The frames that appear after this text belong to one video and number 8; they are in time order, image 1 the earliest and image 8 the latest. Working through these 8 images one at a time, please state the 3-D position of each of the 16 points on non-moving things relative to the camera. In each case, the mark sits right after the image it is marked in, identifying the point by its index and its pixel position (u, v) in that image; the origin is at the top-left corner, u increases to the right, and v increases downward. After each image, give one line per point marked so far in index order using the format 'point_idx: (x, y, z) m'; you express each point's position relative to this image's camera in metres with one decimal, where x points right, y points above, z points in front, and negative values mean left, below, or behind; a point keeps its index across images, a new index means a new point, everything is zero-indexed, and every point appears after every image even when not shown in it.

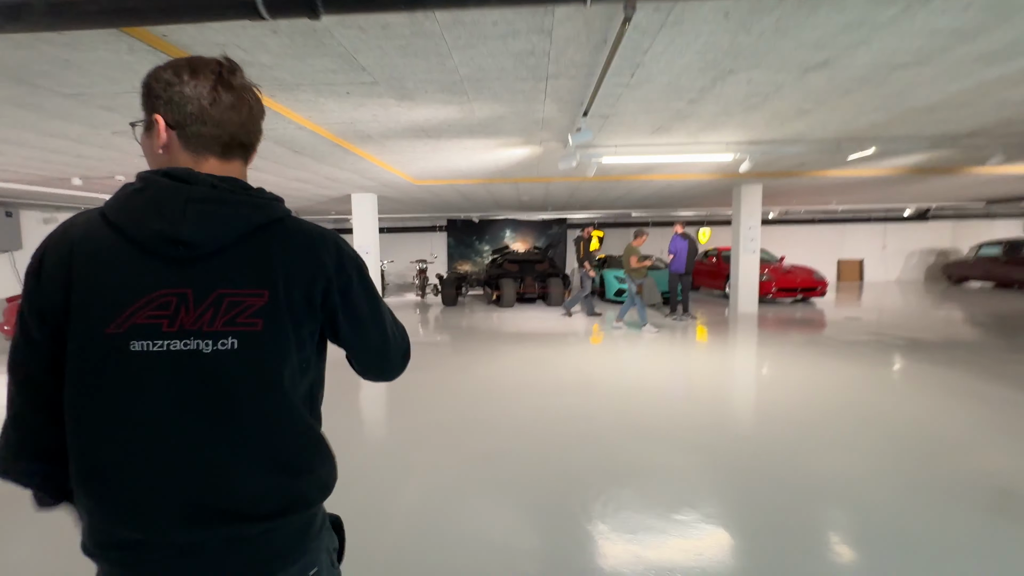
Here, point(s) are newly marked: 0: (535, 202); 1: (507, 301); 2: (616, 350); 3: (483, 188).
0: (+0.4, +1.6, +8.6) m
1: (-0.1, -0.2, +7.8) m
2: (+1.2, -0.6, +5.7) m
3: (-0.4, +1.4, +6.6) m
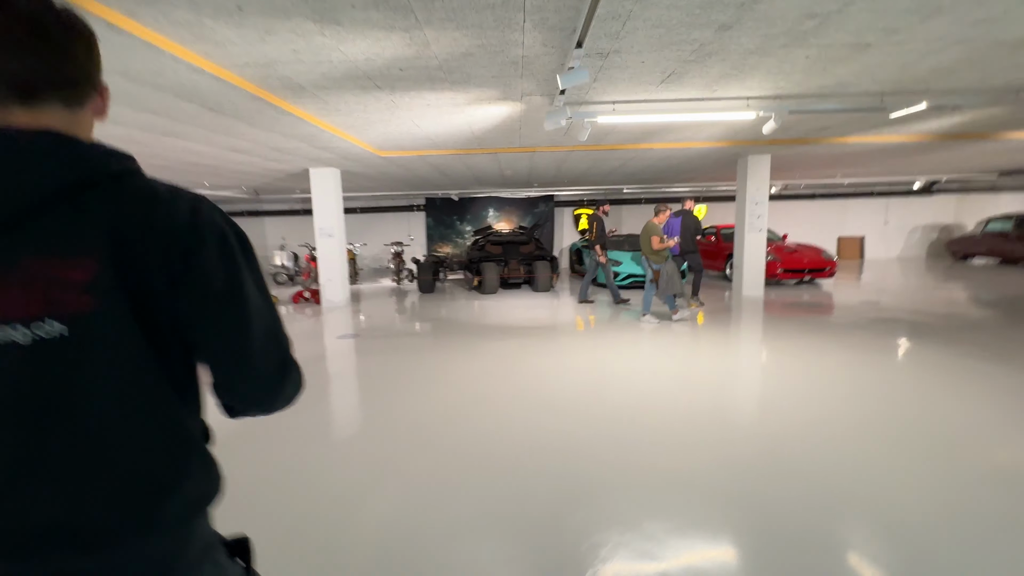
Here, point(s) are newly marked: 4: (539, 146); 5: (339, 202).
0: (+0.1, +1.8, +7.8) m
1: (-0.4, 0.0, +7.1) m
2: (+1.0, -0.4, +5.0) m
3: (-0.7, +1.6, +5.8) m
4: (+0.3, +1.5, +5.0) m
5: (-2.3, +1.2, +6.4) m
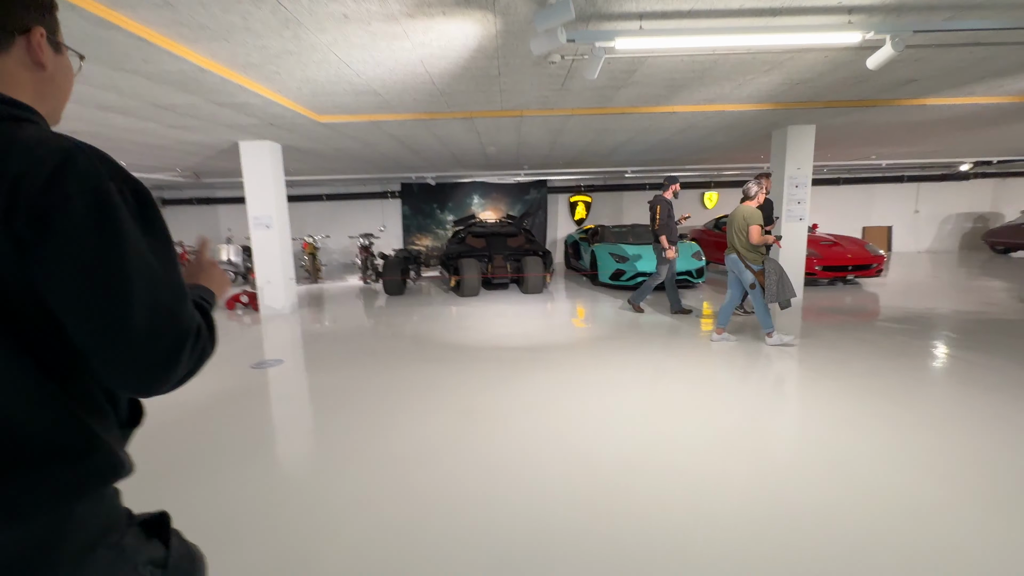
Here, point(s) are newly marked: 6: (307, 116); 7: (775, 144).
0: (-0.1, +1.8, +6.6) m
1: (-0.6, 0.0, +5.9) m
2: (+0.9, -0.5, +3.9) m
3: (-0.8, +1.5, +4.5) m
4: (+0.1, +1.5, +3.8) m
5: (-2.5, +1.1, +5.1) m
6: (-1.6, +1.4, +3.8) m
7: (+2.8, +1.6, +5.1) m
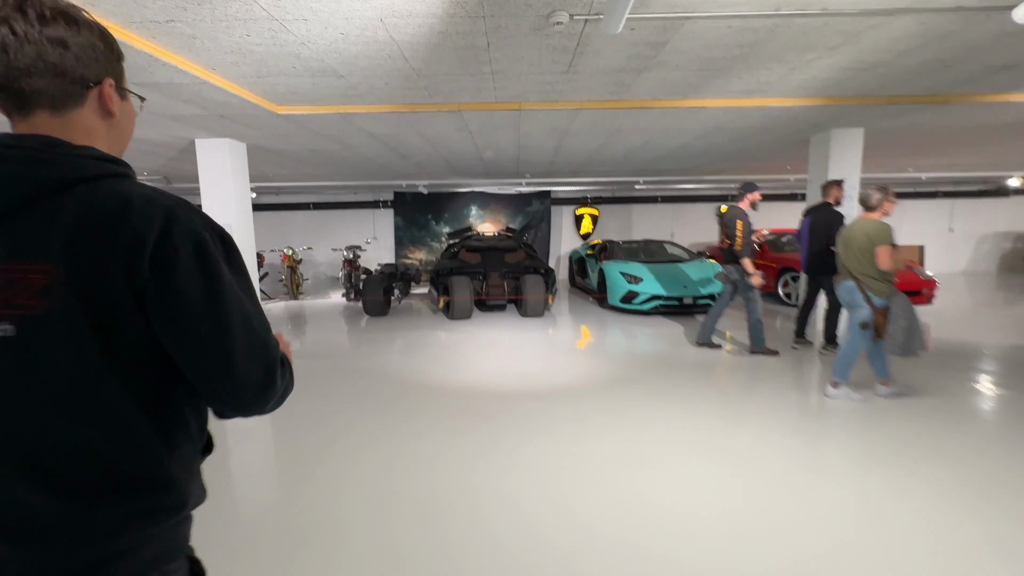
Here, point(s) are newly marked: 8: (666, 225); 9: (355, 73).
0: (-0.1, +1.6, +5.9) m
1: (-0.6, -0.3, +5.2) m
2: (+0.8, -0.7, +3.1) m
3: (-0.9, +1.3, +3.9) m
4: (+0.1, +1.3, +3.1) m
5: (-2.5, +0.9, +4.5) m
6: (-1.7, +1.2, +3.1) m
7: (+2.8, +1.3, +4.4) m
8: (+2.8, +1.2, +8.6) m
9: (-0.9, +1.2, +2.6) m
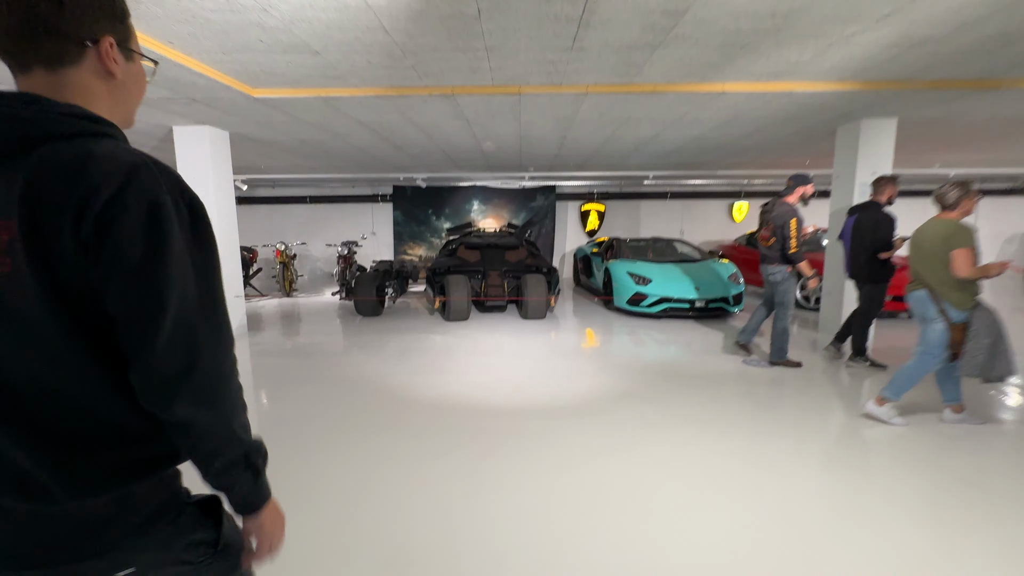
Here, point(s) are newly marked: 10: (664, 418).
0: (-0.1, +1.6, +5.6) m
1: (-0.6, -0.3, +4.9) m
2: (+0.8, -0.7, +2.8) m
3: (-0.9, +1.3, +3.6) m
4: (+0.1, +1.3, +2.8) m
5: (-2.5, +0.9, +4.2) m
6: (-1.7, +1.2, +2.8) m
7: (+2.8, +1.3, +4.1) m
8: (+2.9, +1.2, +8.3) m
9: (-0.9, +1.2, +2.3) m
10: (+0.9, -0.8, +2.7) m
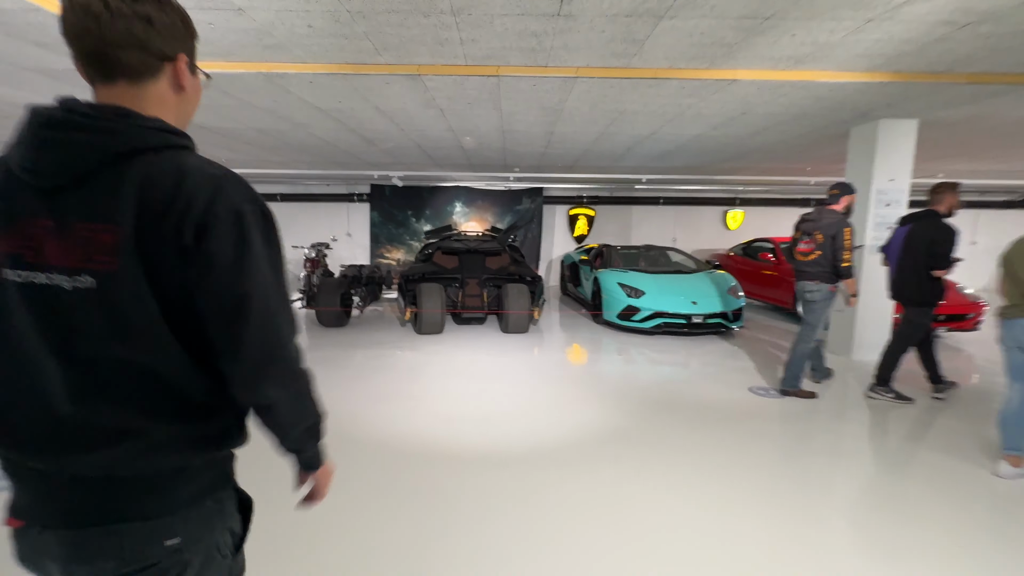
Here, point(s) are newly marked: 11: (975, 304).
0: (-0.2, +1.5, +5.2) m
1: (-0.8, -0.3, +4.4) m
2: (+0.6, -0.8, +2.4) m
3: (-1.0, +1.2, +3.1) m
4: (0.0, +1.2, +2.4) m
5: (-2.7, +0.9, +3.7) m
6: (-1.8, +1.1, +2.3) m
7: (+2.7, +1.1, +3.7) m
8: (+2.6, +1.0, +7.9) m
9: (-1.0, +1.1, +1.9) m
10: (+0.7, -0.9, +2.3) m
11: (+4.2, -0.1, +4.3) m
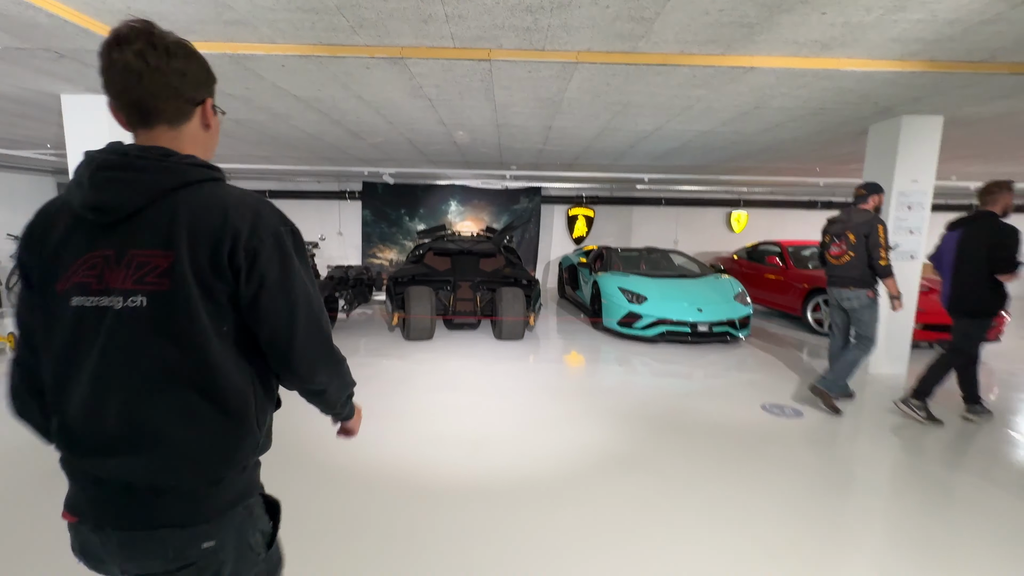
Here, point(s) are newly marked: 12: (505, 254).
0: (-0.3, +1.5, +4.9) m
1: (-0.8, -0.4, +4.2) m
2: (+0.6, -0.9, +2.1) m
3: (-1.0, +1.2, +2.8) m
4: (-0.1, +1.1, +2.1) m
5: (-2.7, +0.9, +3.4) m
6: (-1.8, +1.1, +2.1) m
7: (+2.6, +1.1, +3.4) m
8: (+2.6, +0.9, +7.7) m
9: (-1.0, +1.1, +1.6) m
10: (+0.7, -0.9, +2.0) m
11: (+4.2, -0.2, +4.1) m
12: (-0.1, +0.3, +4.7) m
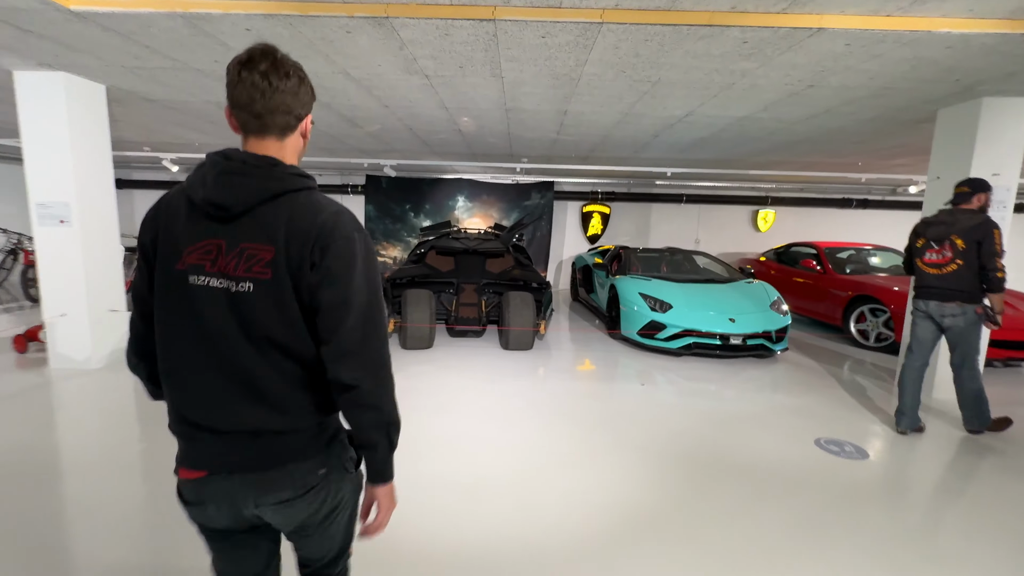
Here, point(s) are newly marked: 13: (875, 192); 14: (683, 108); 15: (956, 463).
0: (-0.2, +1.4, +4.5) m
1: (-0.8, -0.4, +3.8) m
2: (+0.6, -0.9, +1.7) m
3: (-1.0, +1.2, +2.4) m
4: (0.0, +1.1, +1.7) m
5: (-2.7, +0.9, +3.0) m
6: (-1.8, +1.1, +1.7) m
7: (+2.7, +1.0, +3.0) m
8: (+2.7, +0.9, +7.2) m
9: (-1.0, +1.1, +1.2) m
10: (+0.7, -1.0, +1.6) m
11: (+4.2, -0.3, +3.6) m
12: (0.0, +0.3, +4.3) m
13: (+5.2, +1.4, +6.8) m
14: (+1.2, +1.2, +3.2) m
15: (+2.0, -0.8, +2.2) m
